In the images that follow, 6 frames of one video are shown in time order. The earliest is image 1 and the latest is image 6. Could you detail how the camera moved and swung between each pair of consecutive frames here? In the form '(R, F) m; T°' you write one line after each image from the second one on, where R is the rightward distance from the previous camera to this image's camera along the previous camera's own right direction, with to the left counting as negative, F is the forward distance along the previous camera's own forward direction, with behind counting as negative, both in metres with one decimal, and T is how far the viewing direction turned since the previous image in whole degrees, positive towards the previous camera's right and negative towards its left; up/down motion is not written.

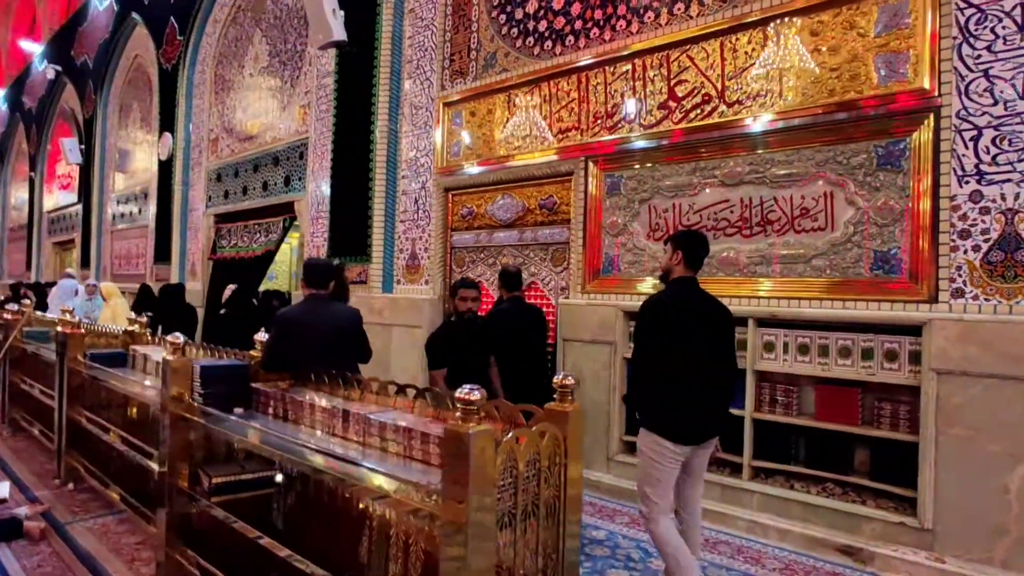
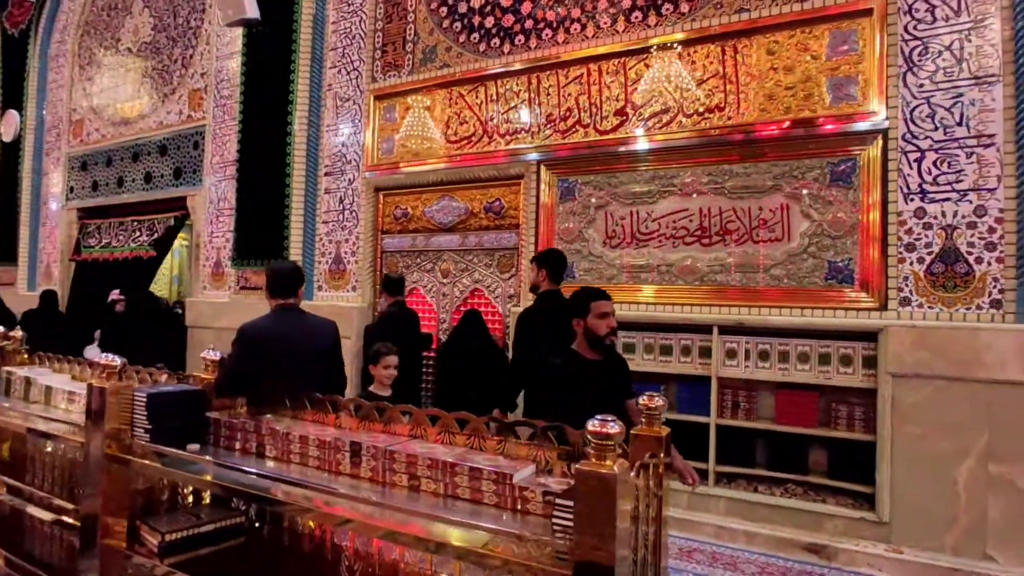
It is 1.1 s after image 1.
(-0.6, +0.3) m; +12°
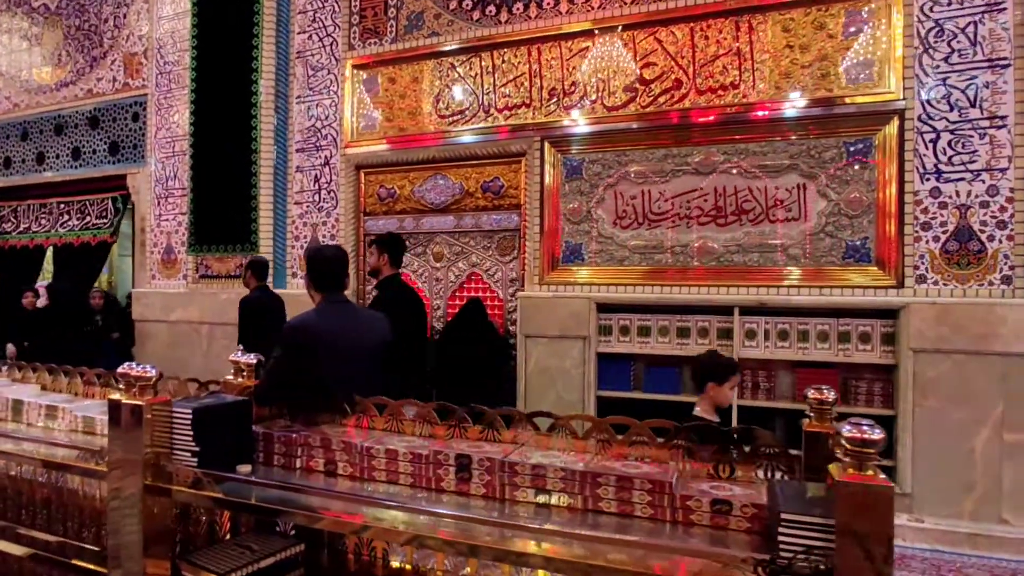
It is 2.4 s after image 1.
(-0.6, +0.3) m; +8°
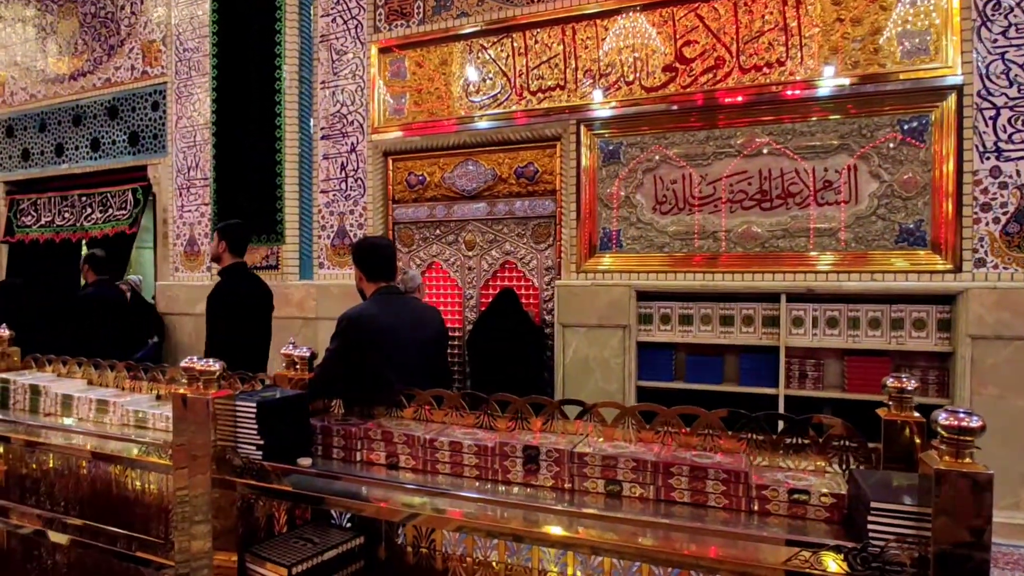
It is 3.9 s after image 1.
(-0.2, +0.1) m; -1°
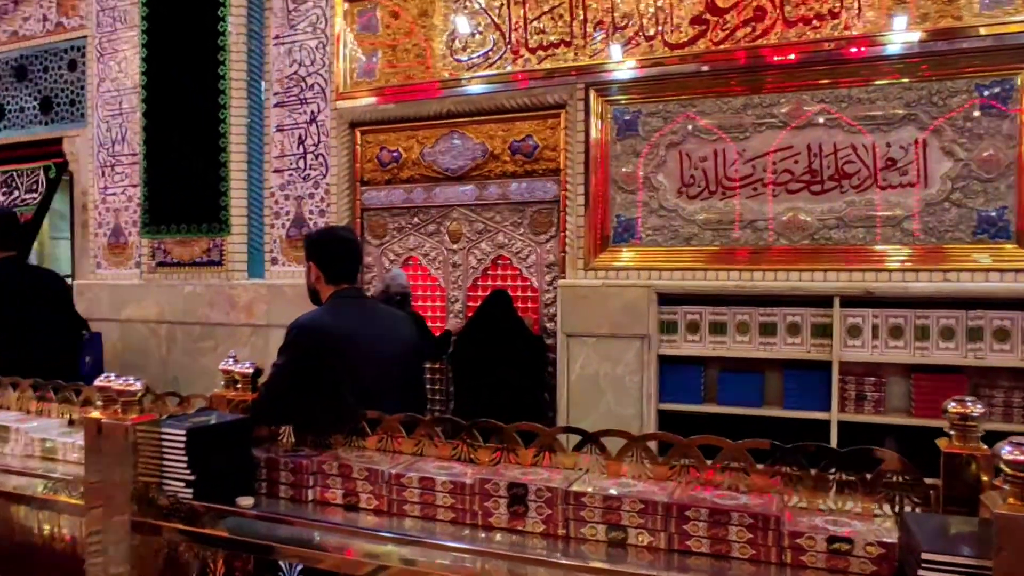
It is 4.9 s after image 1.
(-0.1, +0.8) m; +2°
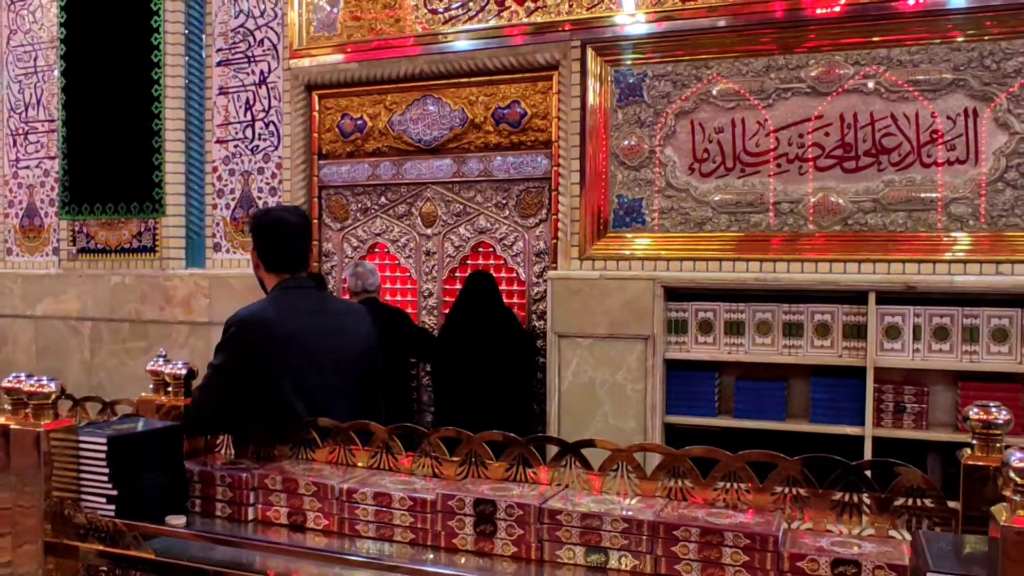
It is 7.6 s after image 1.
(0.0, +0.5) m; +2°
